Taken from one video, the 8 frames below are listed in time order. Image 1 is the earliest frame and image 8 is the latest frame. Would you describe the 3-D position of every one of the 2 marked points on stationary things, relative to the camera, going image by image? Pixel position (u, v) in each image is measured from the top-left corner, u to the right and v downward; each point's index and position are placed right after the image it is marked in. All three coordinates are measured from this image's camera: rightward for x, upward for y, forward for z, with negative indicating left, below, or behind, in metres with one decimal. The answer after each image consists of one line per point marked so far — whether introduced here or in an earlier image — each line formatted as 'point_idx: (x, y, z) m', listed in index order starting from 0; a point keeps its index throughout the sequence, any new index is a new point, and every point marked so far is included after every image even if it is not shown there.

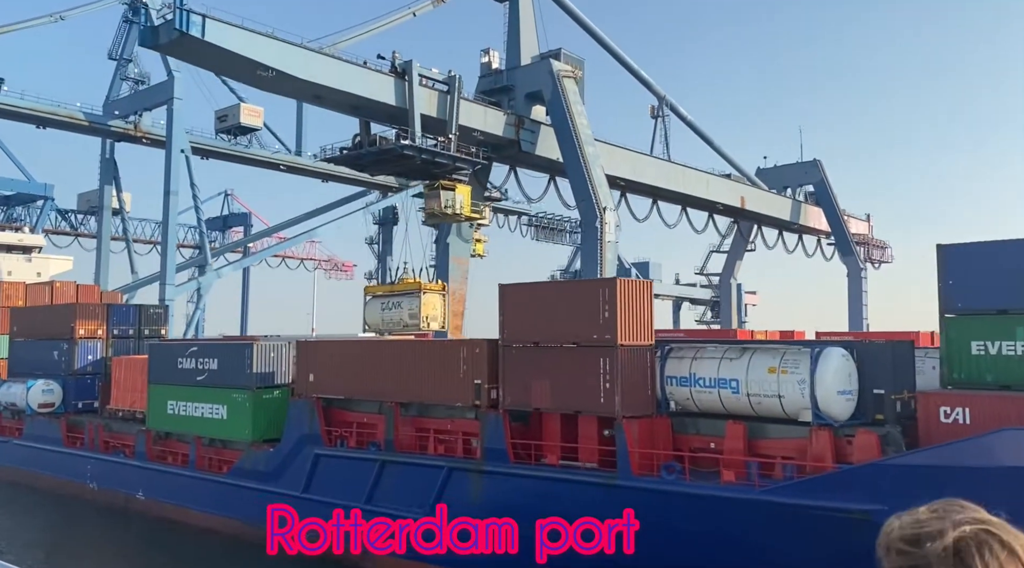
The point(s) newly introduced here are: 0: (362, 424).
0: (-2.7, -2.5, +17.2) m
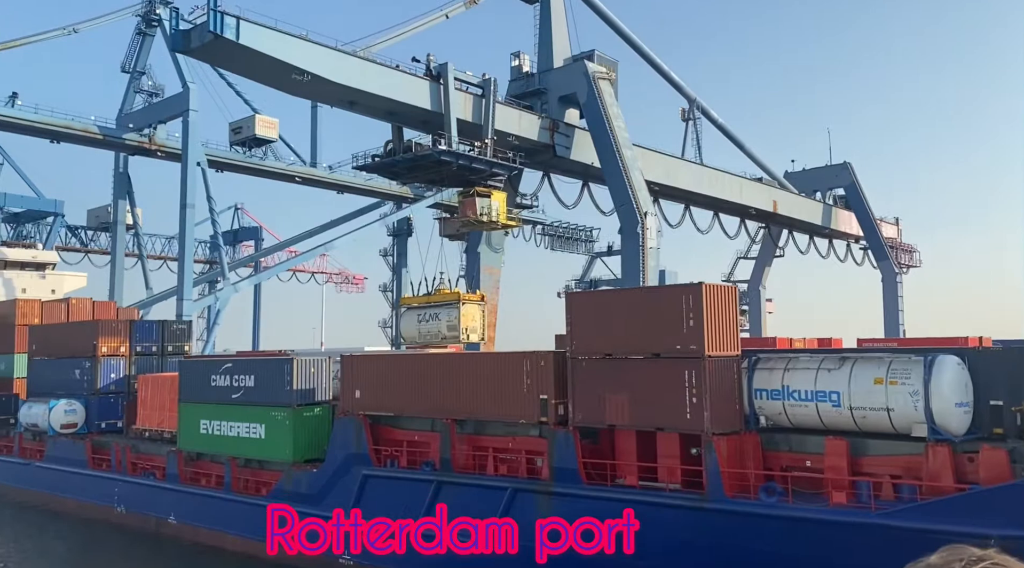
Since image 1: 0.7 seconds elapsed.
0: (-1.7, -2.7, +16.3) m
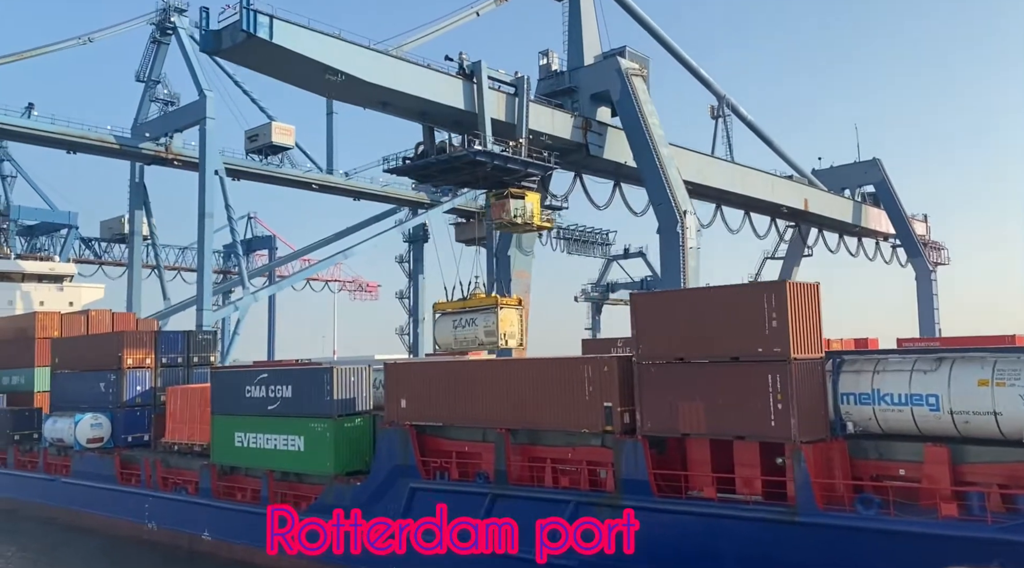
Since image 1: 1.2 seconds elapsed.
0: (-0.8, -2.8, +15.6) m
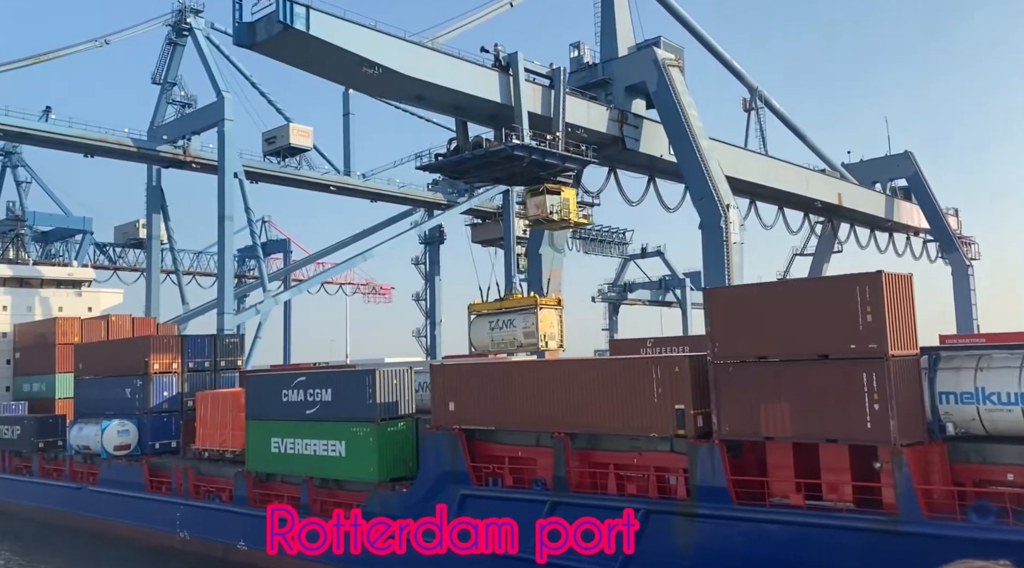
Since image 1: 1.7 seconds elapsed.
0: (0.0, -2.8, +14.9) m
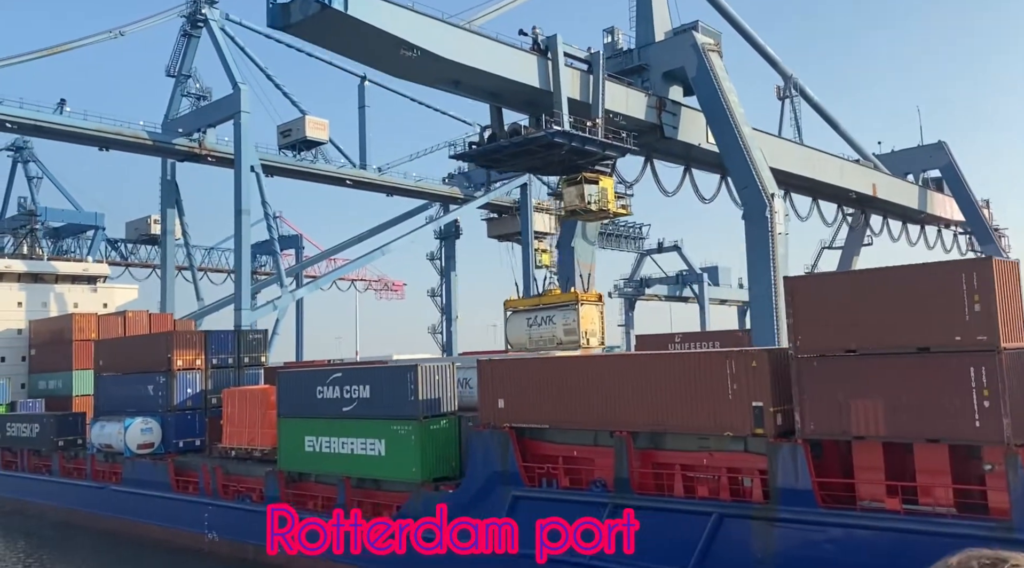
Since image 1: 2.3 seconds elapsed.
0: (+0.9, -2.6, +14.1) m
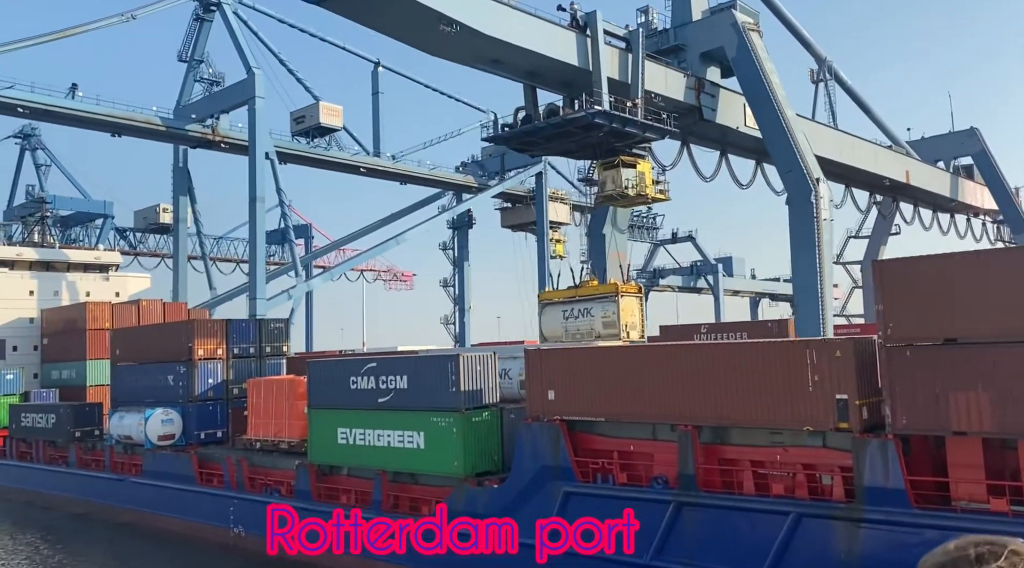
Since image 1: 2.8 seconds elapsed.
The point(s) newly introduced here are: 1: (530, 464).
0: (+1.6, -2.4, +13.4) m
1: (+0.3, -2.8, +14.3) m
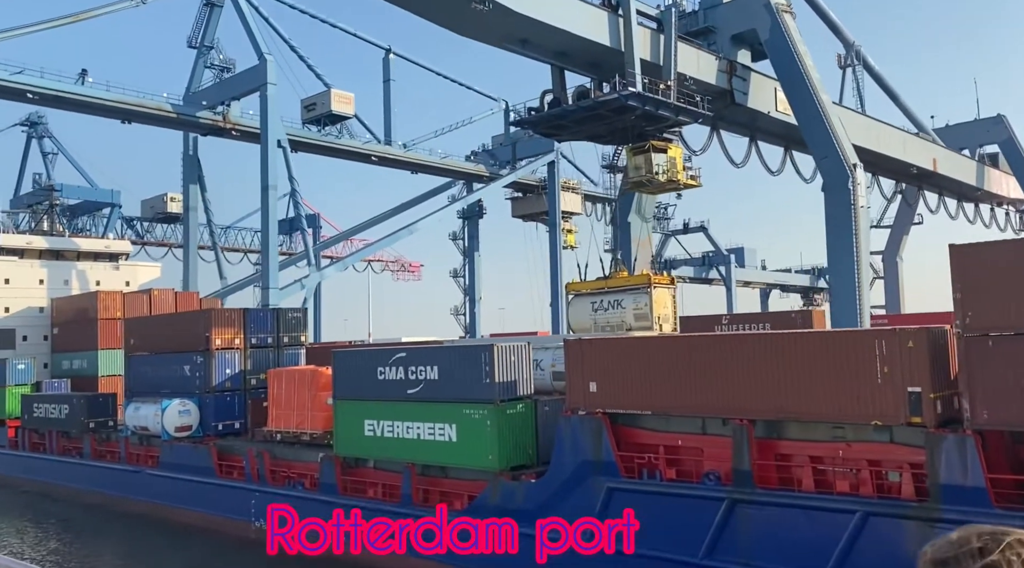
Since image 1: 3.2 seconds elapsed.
0: (+2.2, -2.2, +12.8) m
1: (+0.8, -2.6, +13.7) m
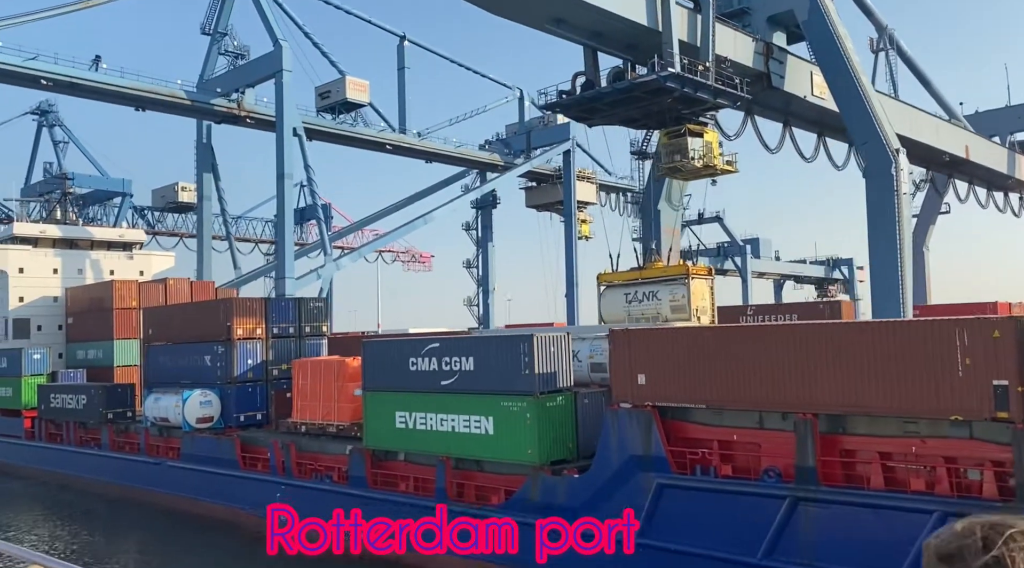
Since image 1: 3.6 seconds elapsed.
0: (+2.8, -2.1, +12.3) m
1: (+1.5, -2.4, +13.2) m
